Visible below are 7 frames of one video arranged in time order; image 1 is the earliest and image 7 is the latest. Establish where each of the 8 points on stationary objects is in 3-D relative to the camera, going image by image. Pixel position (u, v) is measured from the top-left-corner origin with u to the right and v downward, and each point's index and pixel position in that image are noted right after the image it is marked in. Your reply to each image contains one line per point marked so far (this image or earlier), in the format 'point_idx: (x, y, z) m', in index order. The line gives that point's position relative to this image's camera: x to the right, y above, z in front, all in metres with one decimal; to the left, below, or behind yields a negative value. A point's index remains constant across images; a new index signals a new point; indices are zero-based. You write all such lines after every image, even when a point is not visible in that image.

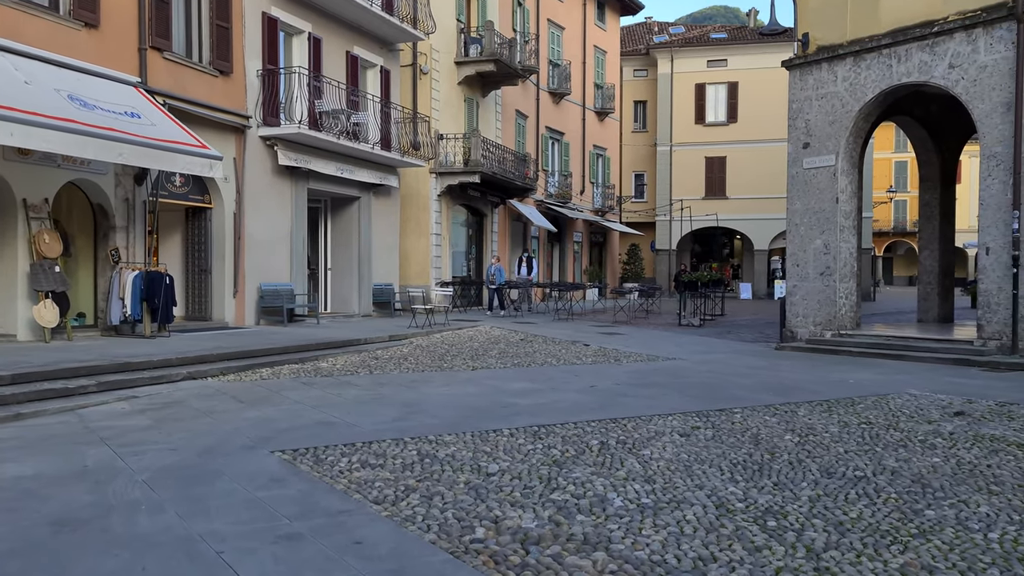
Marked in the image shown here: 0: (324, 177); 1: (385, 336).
0: (-3.4, +2.0, +16.0) m
1: (-1.9, -0.7, +13.0) m
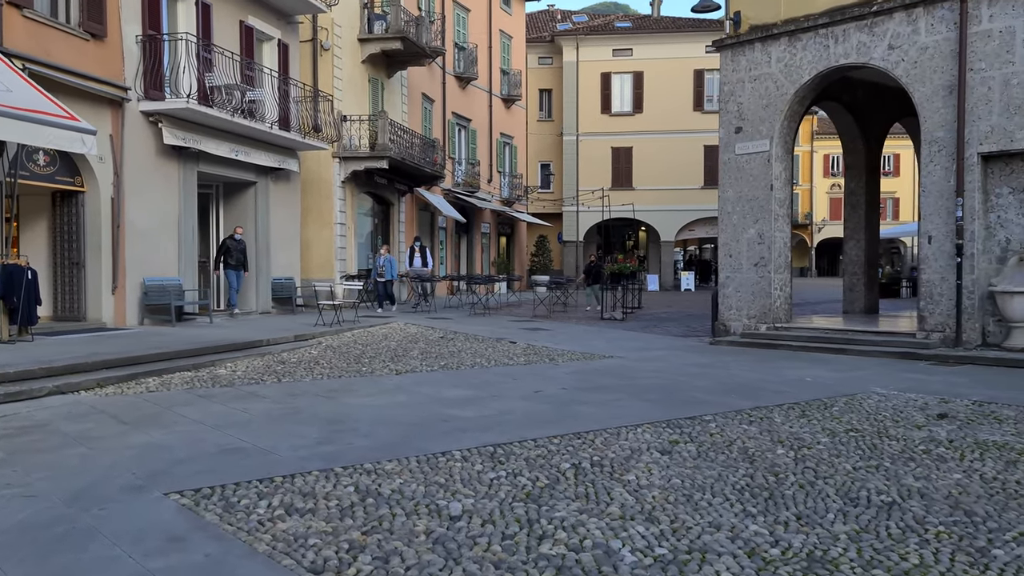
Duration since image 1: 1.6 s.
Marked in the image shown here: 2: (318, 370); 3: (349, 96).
0: (-4.9, +2.1, +14.4) m
1: (-2.9, -0.6, +11.6) m
2: (-2.0, -0.9, +9.3) m
3: (-3.5, +4.1, +18.8) m
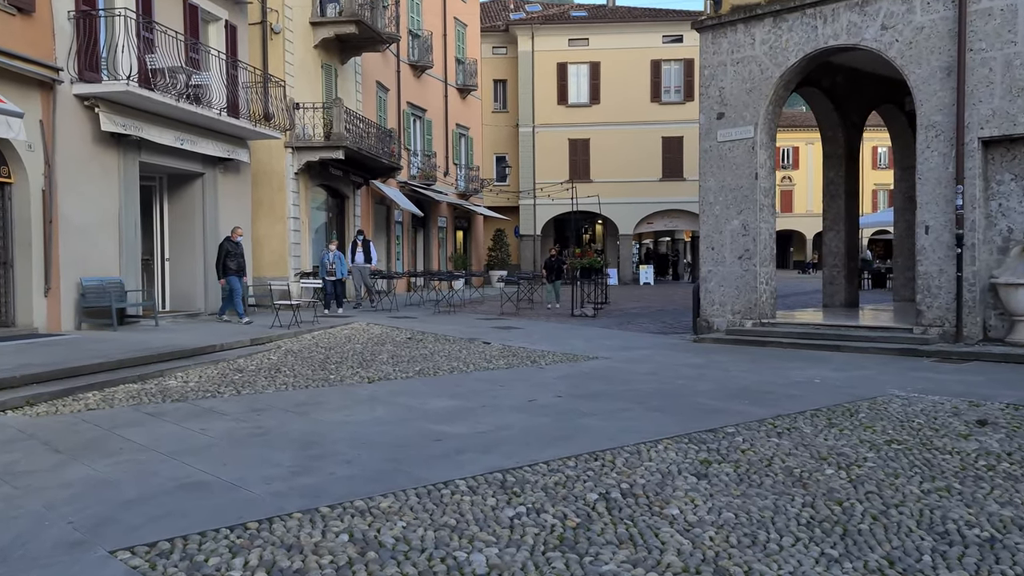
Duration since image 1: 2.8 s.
0: (-5.4, +2.1, +13.3) m
1: (-3.2, -0.6, +10.6) m
2: (-2.2, -0.9, +8.3) m
3: (-4.3, +4.2, +17.8) m
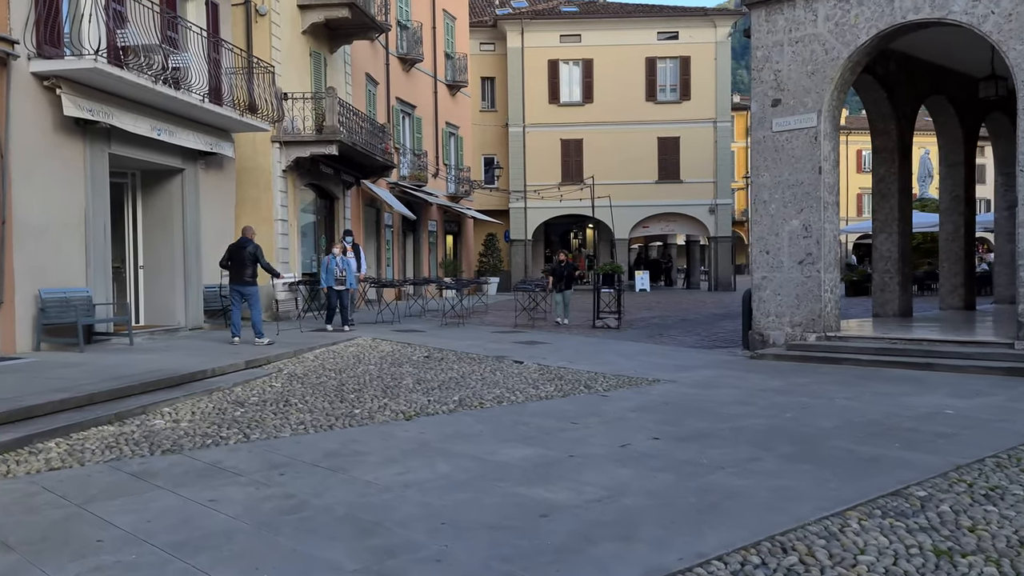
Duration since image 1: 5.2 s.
0: (-5.0, +2.0, +11.6) m
1: (-2.8, -0.8, +9.0) m
2: (-1.7, -1.0, +6.7) m
3: (-4.1, +4.0, +16.1) m
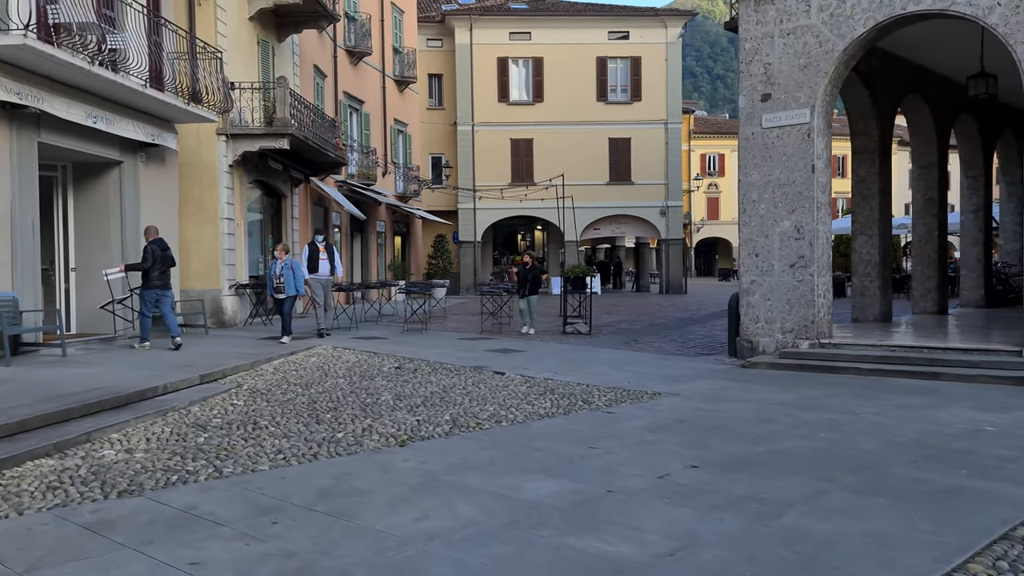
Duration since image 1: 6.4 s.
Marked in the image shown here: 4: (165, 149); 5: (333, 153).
0: (-5.3, +1.9, +10.4) m
1: (-2.9, -0.8, +8.0) m
2: (-1.6, -1.0, +5.8) m
3: (-4.7, +3.9, +15.0) m
4: (-5.0, +2.0, +12.6) m
5: (-3.6, +2.7, +17.5) m
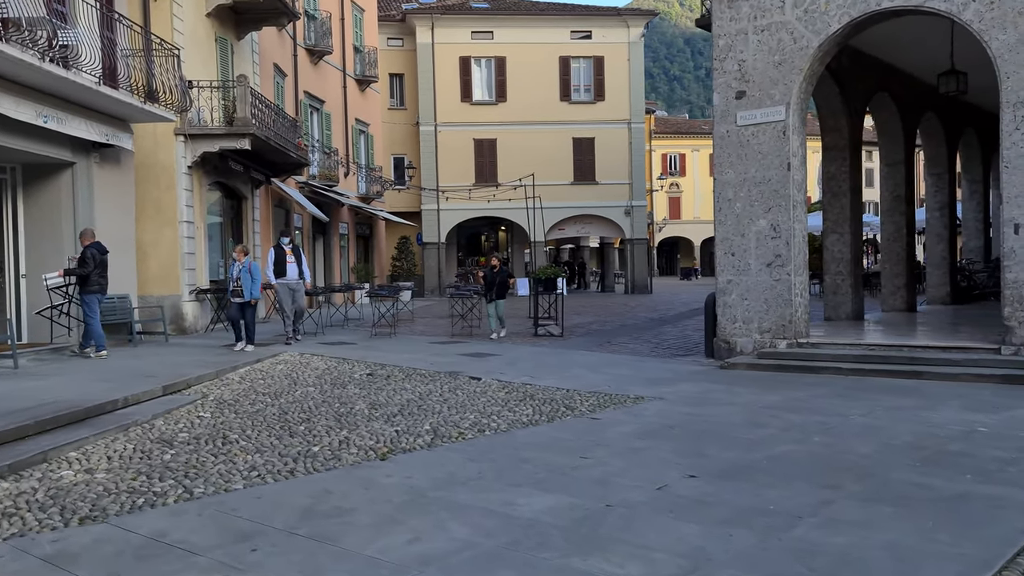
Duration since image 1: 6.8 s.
0: (-5.6, +1.8, +9.9) m
1: (-3.1, -0.9, +7.6) m
2: (-1.7, -1.1, +5.5) m
3: (-5.3, +3.8, +14.5) m
4: (-5.4, +1.9, +12.1) m
5: (-4.2, +2.6, +17.1) m
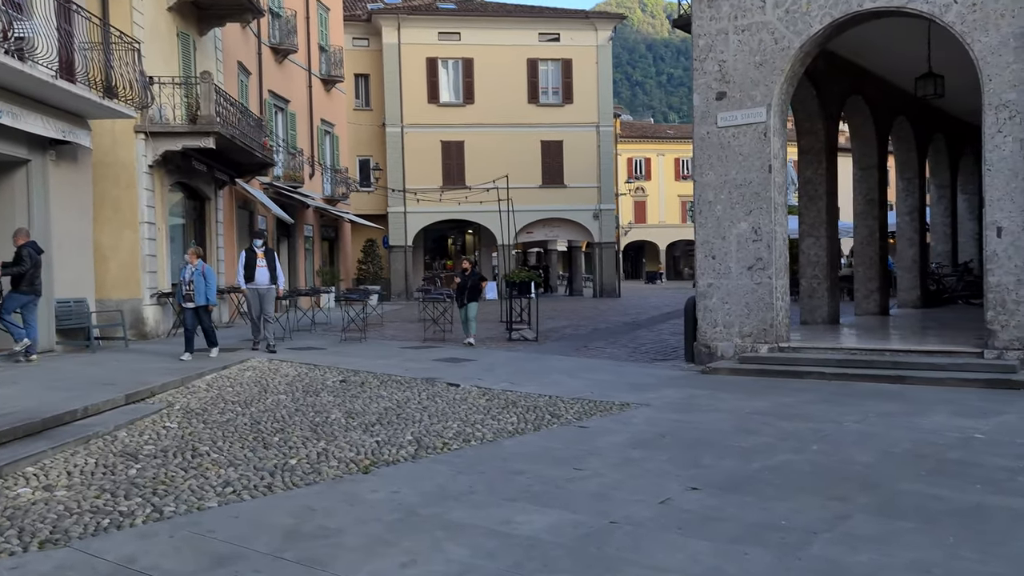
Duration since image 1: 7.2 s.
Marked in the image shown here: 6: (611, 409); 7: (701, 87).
0: (-5.9, +1.8, +9.4) m
1: (-3.2, -0.9, +7.2) m
2: (-1.7, -1.1, +5.1) m
3: (-5.7, +3.8, +14.0) m
4: (-5.7, +1.9, +11.7) m
5: (-4.8, +2.6, +16.6) m
6: (+0.8, -1.0, +7.4) m
7: (+2.2, +2.4, +10.4) m
